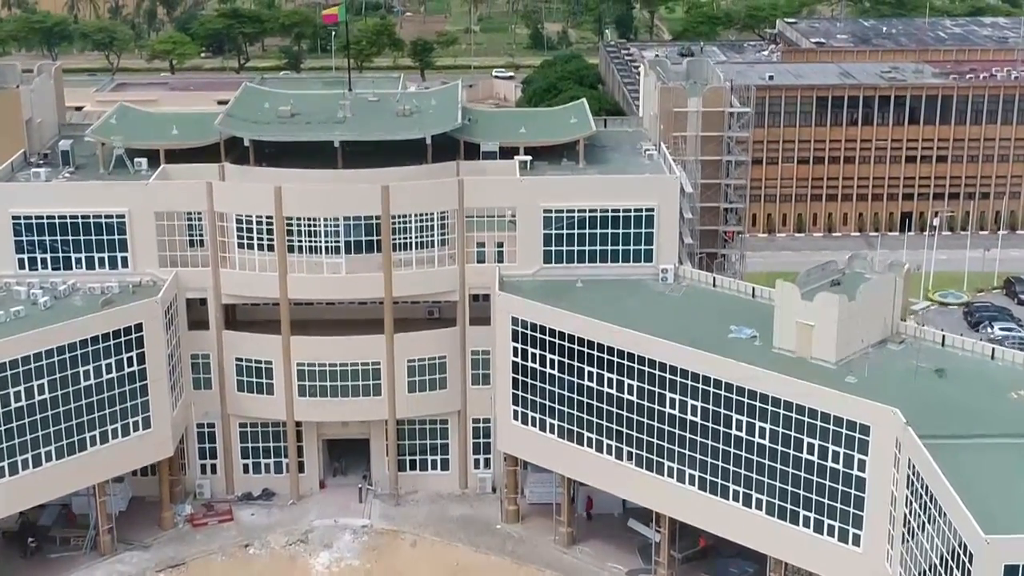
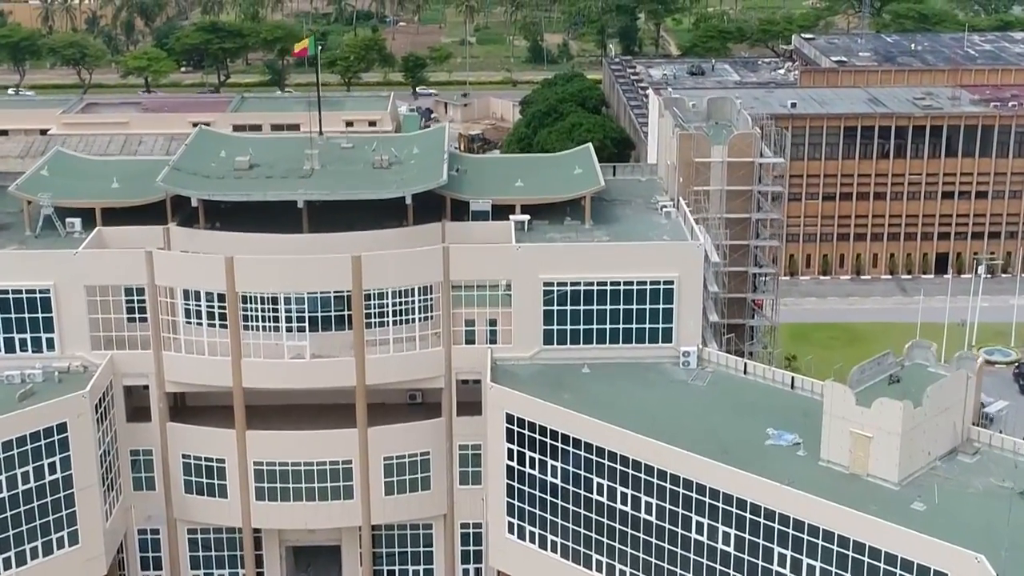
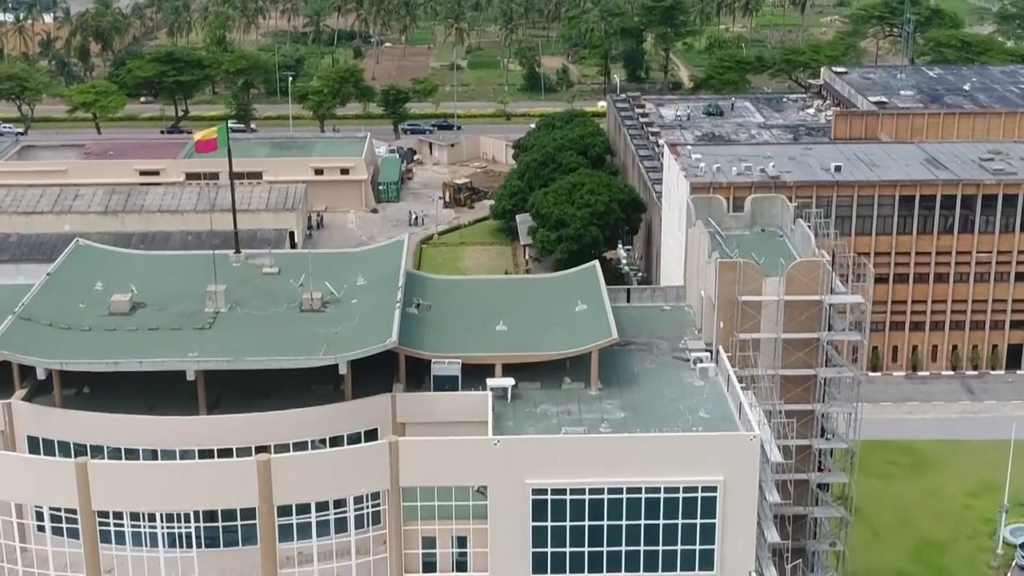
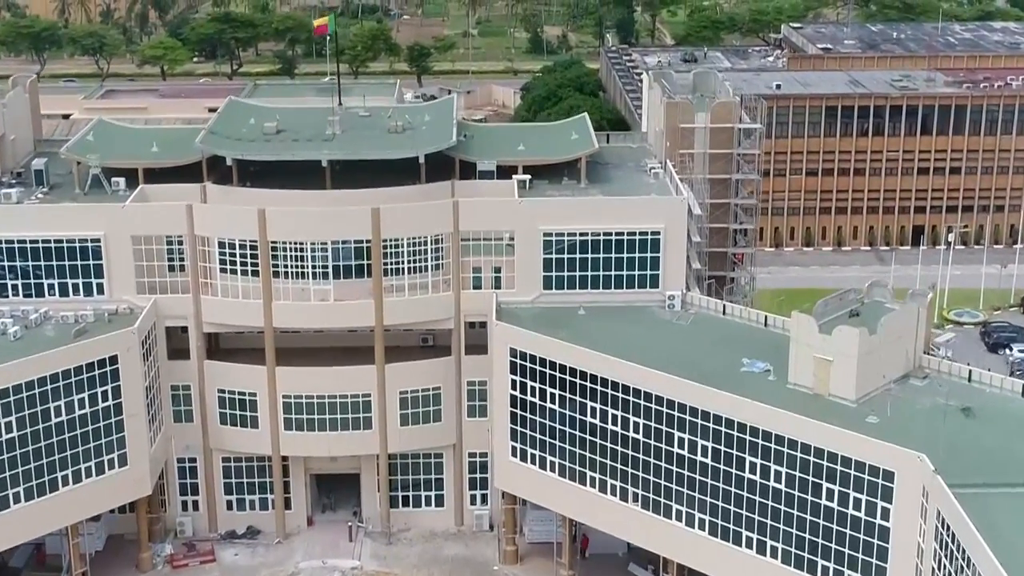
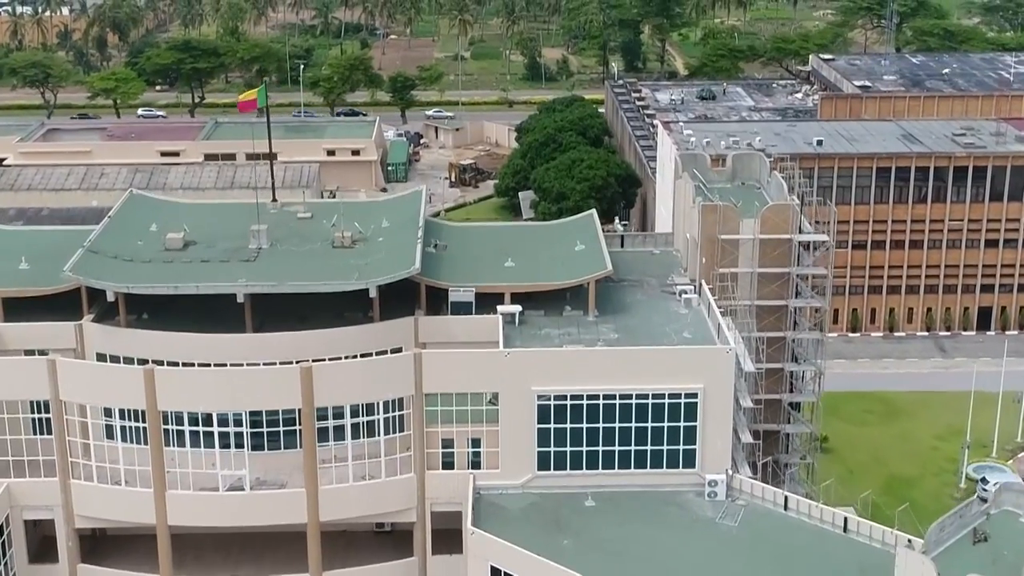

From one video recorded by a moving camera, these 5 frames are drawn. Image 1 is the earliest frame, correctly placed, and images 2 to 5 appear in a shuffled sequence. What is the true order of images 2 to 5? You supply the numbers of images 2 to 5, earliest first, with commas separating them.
4, 2, 5, 3
